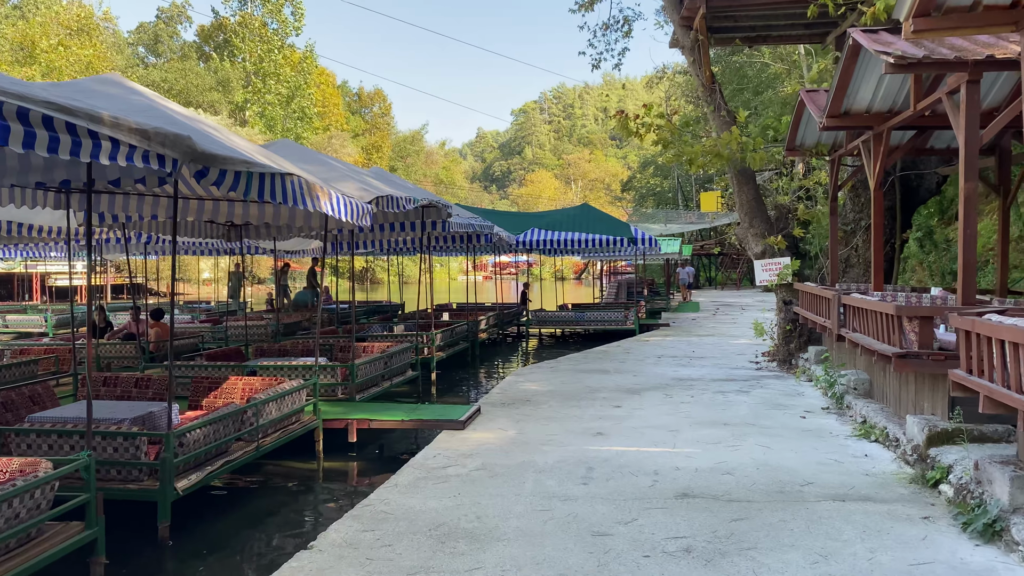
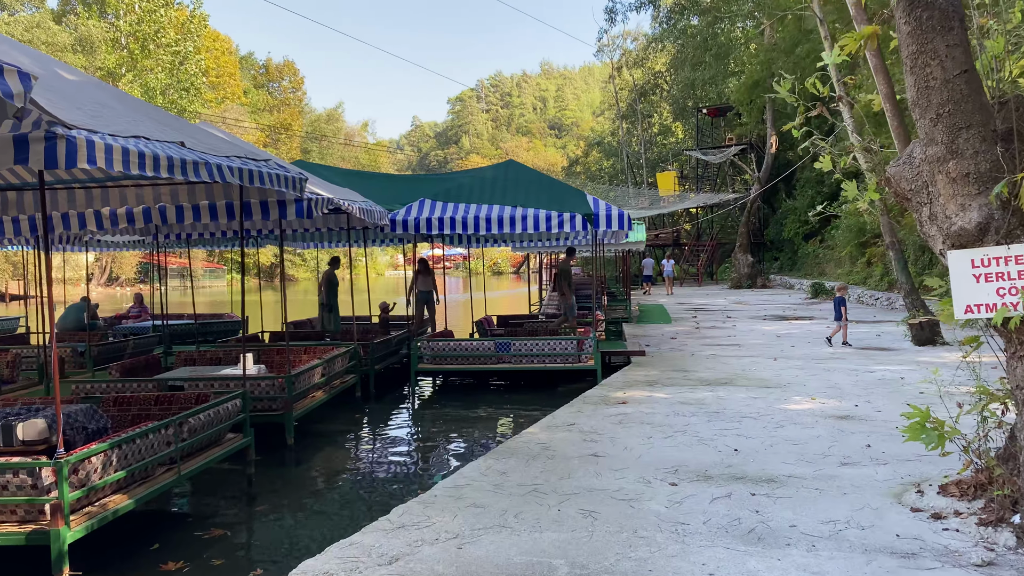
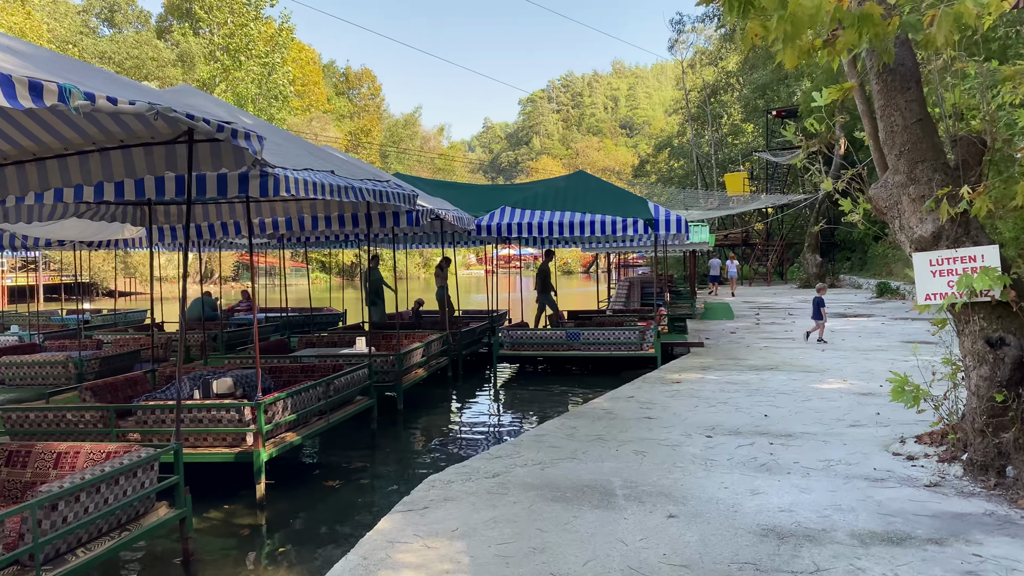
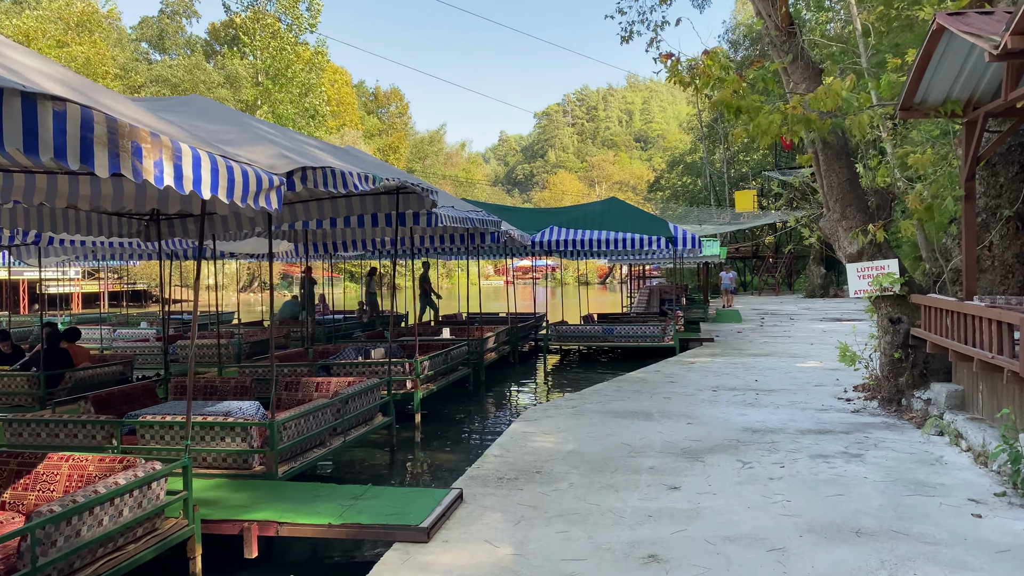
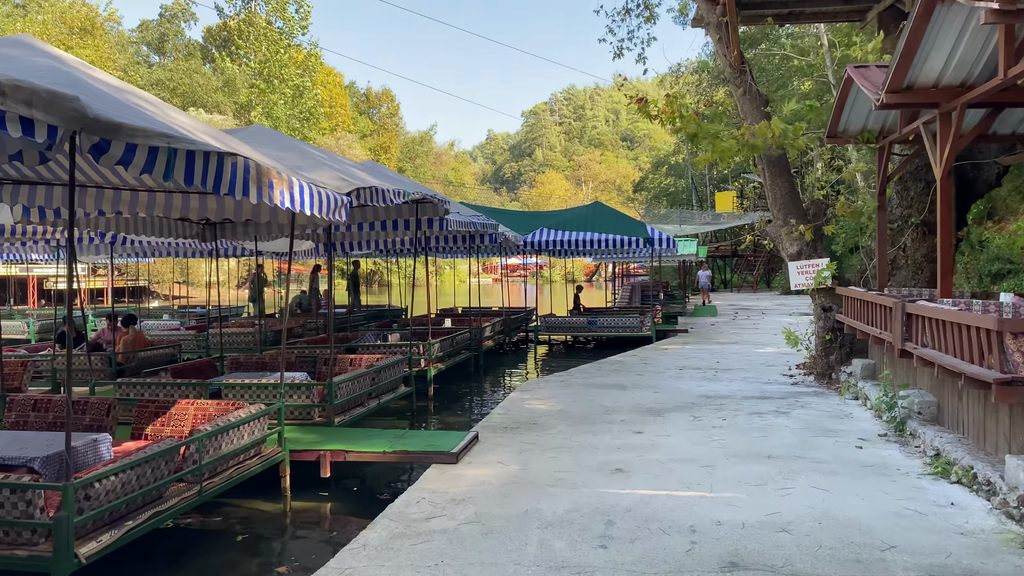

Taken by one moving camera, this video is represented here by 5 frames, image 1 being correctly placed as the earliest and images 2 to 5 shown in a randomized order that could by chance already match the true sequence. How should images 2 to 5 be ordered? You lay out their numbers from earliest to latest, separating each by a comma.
5, 4, 3, 2
